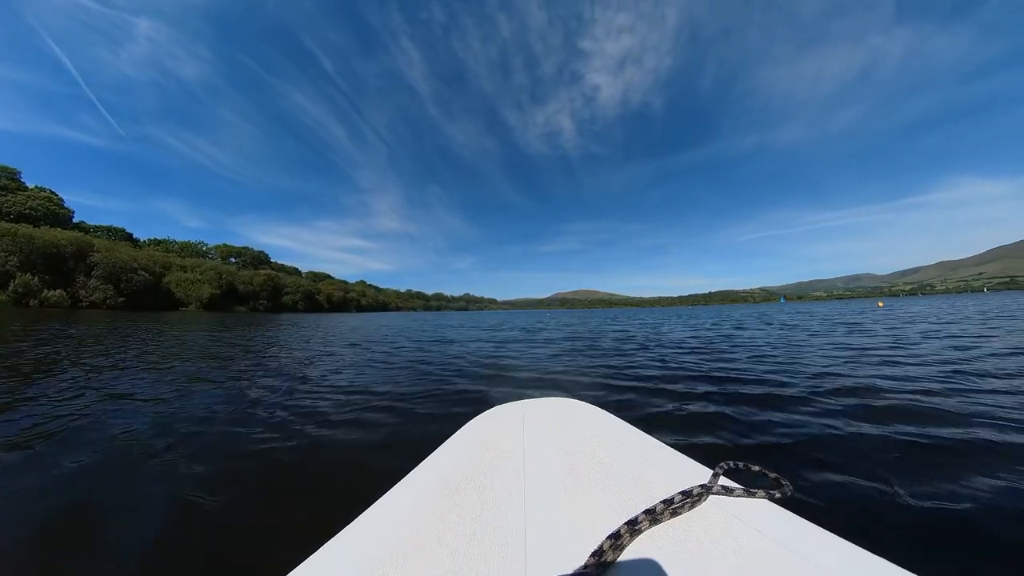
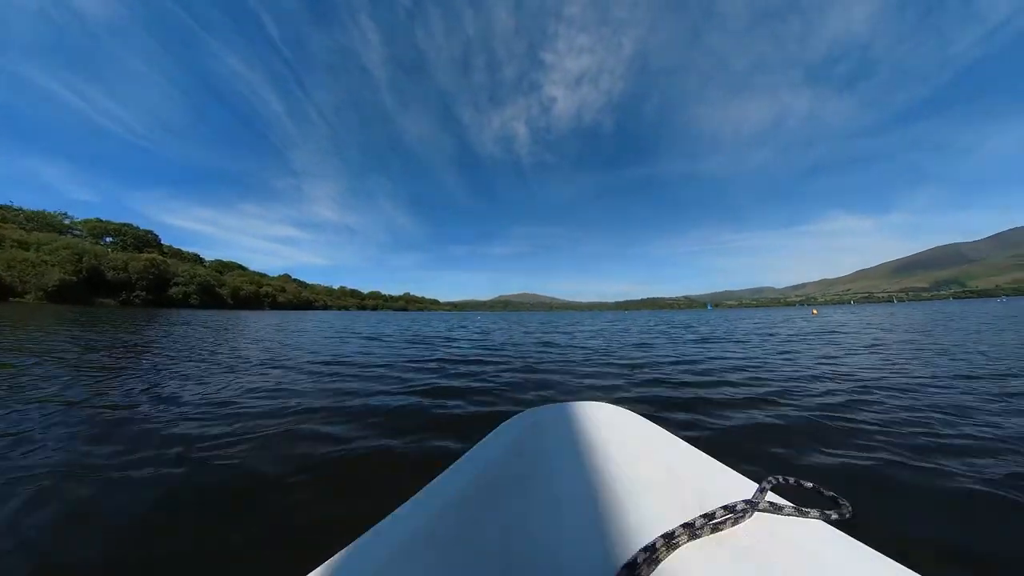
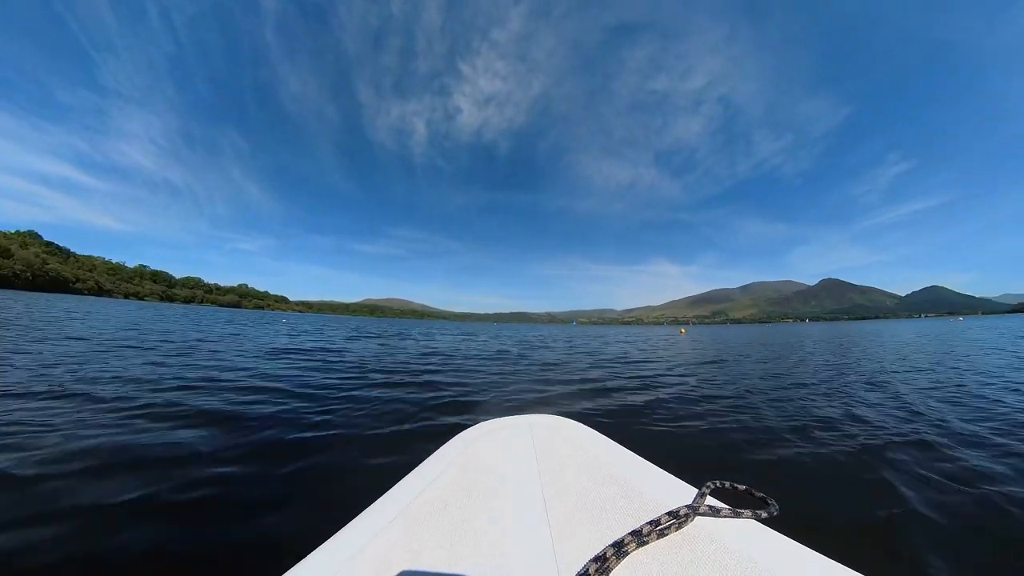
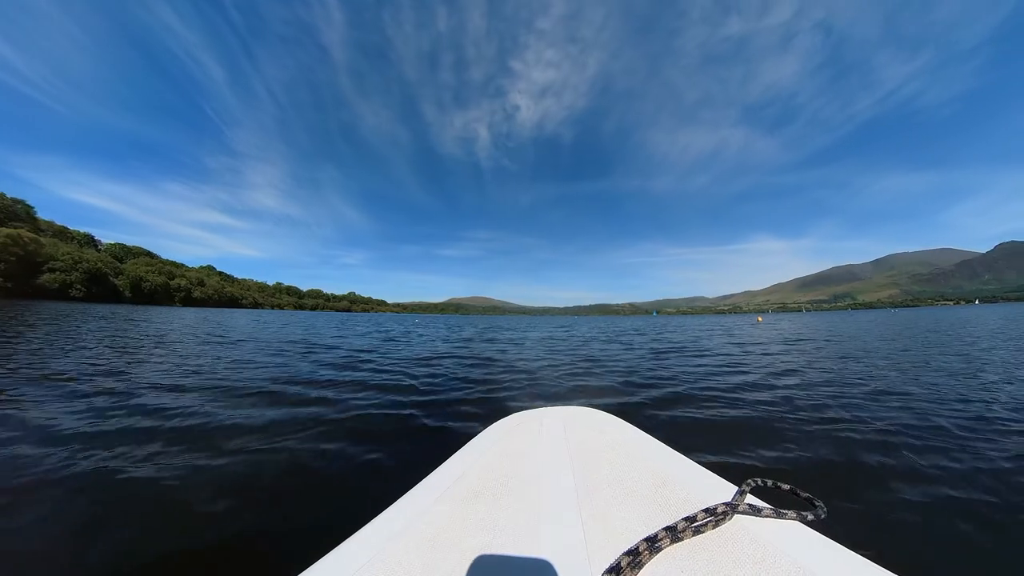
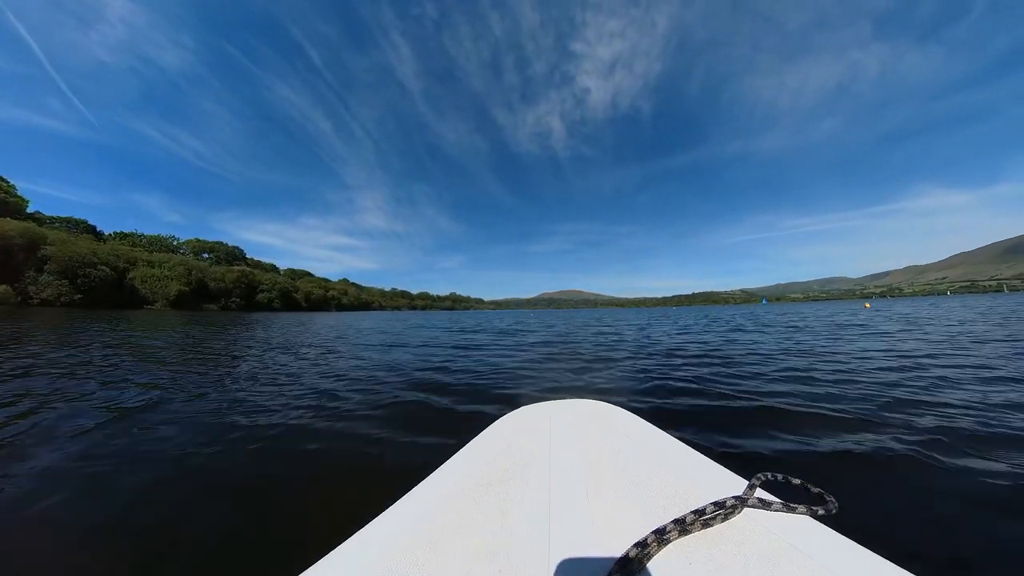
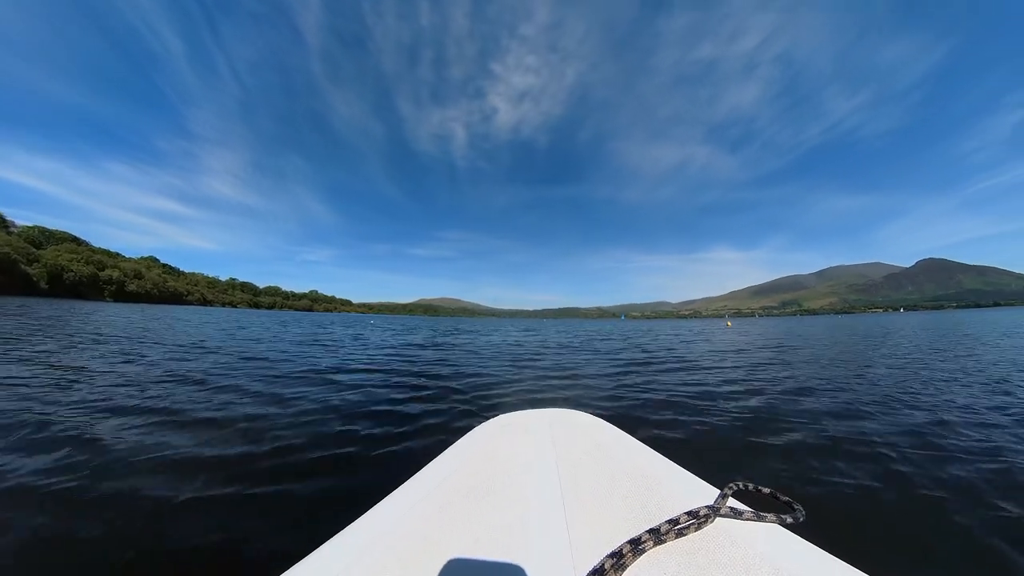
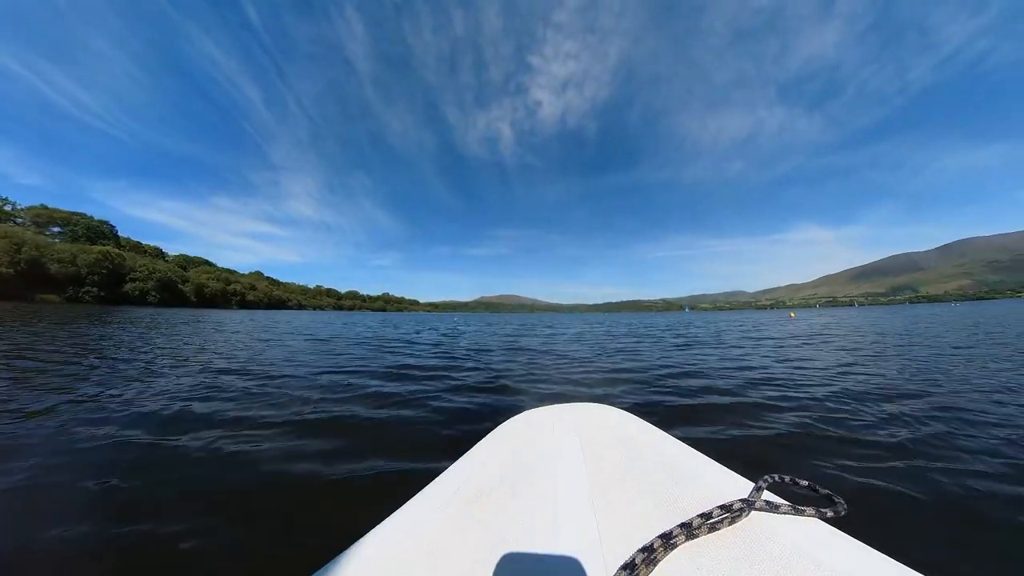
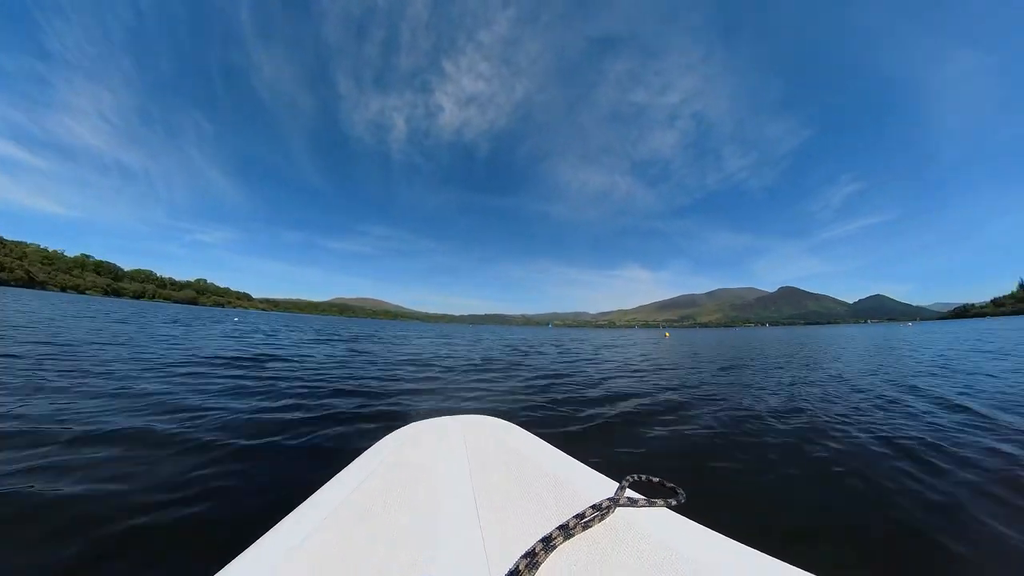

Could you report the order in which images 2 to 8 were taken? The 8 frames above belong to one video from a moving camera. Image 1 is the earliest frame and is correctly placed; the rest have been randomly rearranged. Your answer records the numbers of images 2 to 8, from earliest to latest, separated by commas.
5, 2, 7, 4, 6, 3, 8
